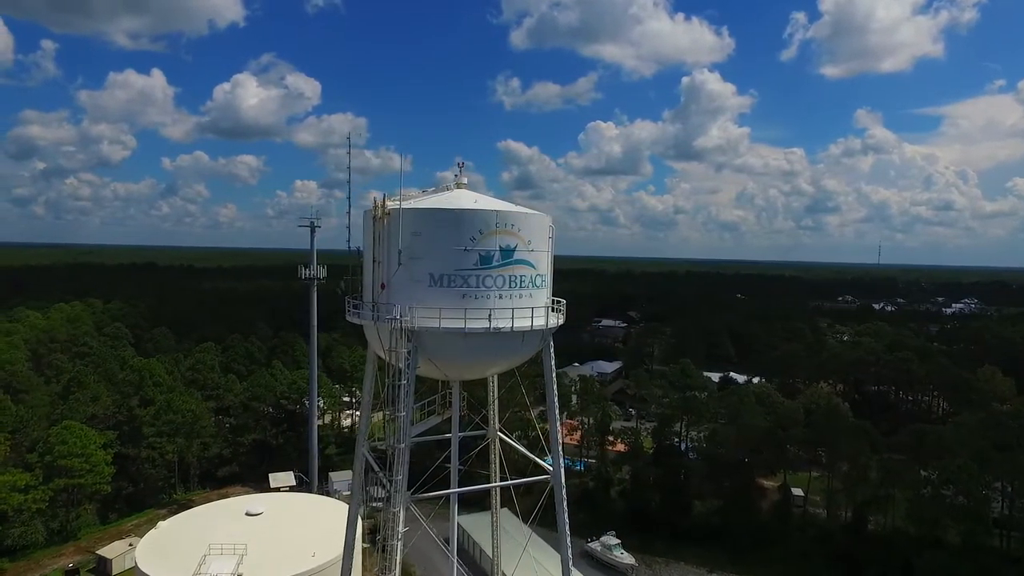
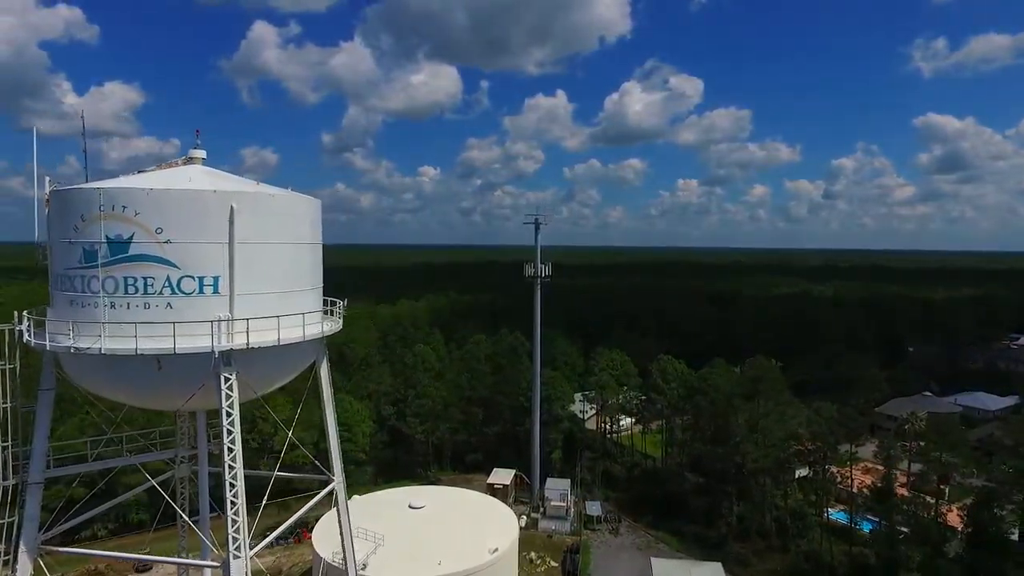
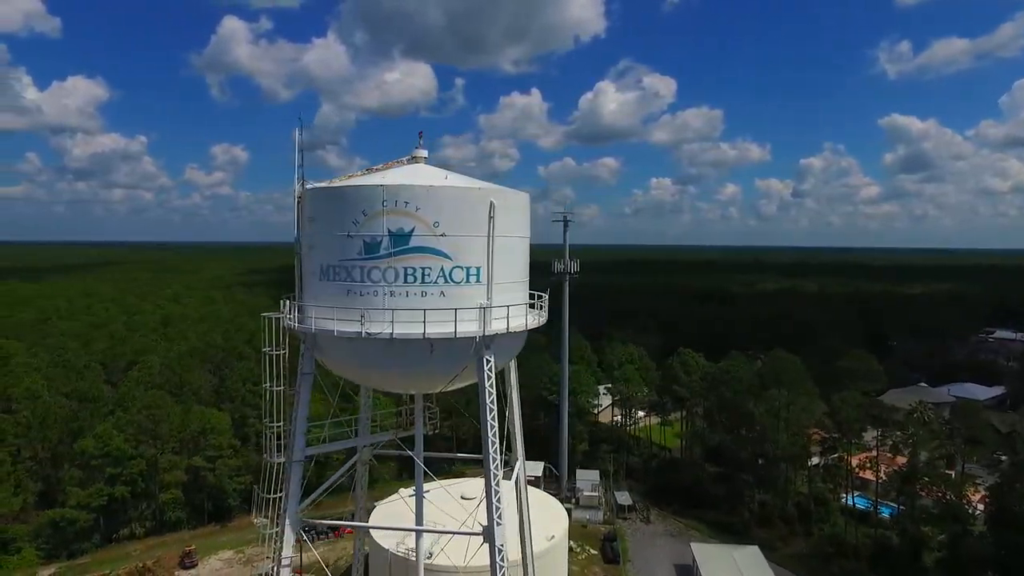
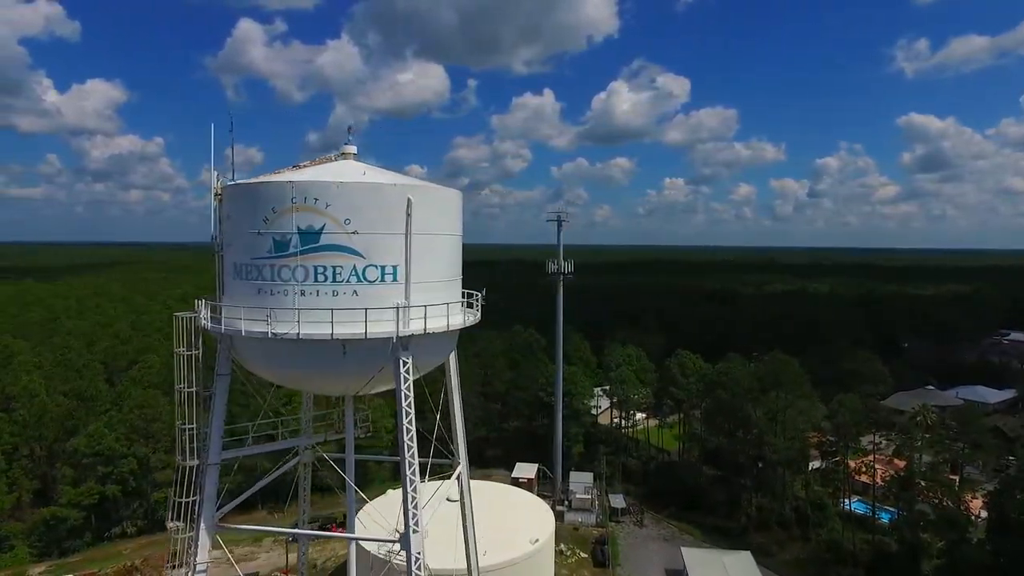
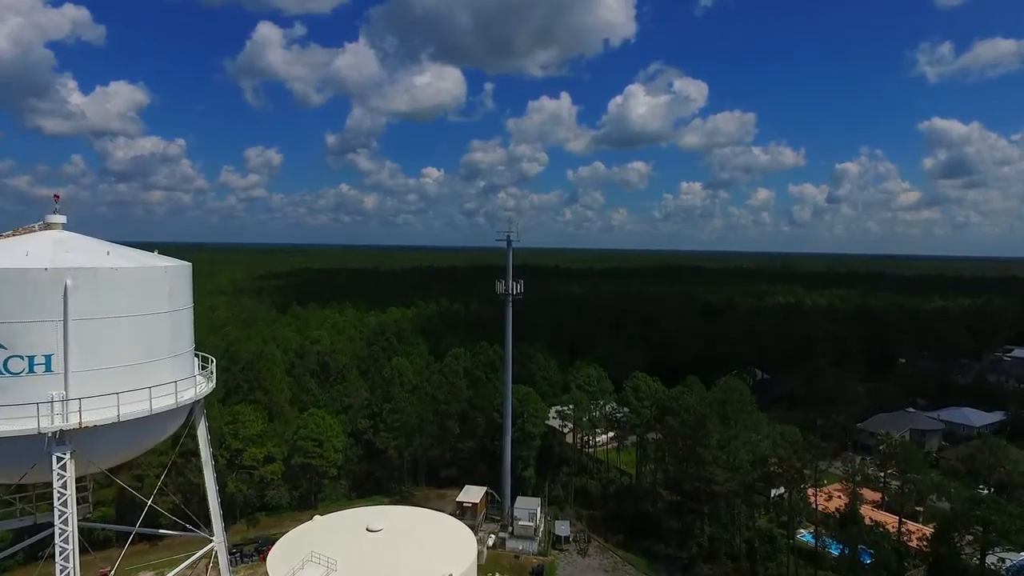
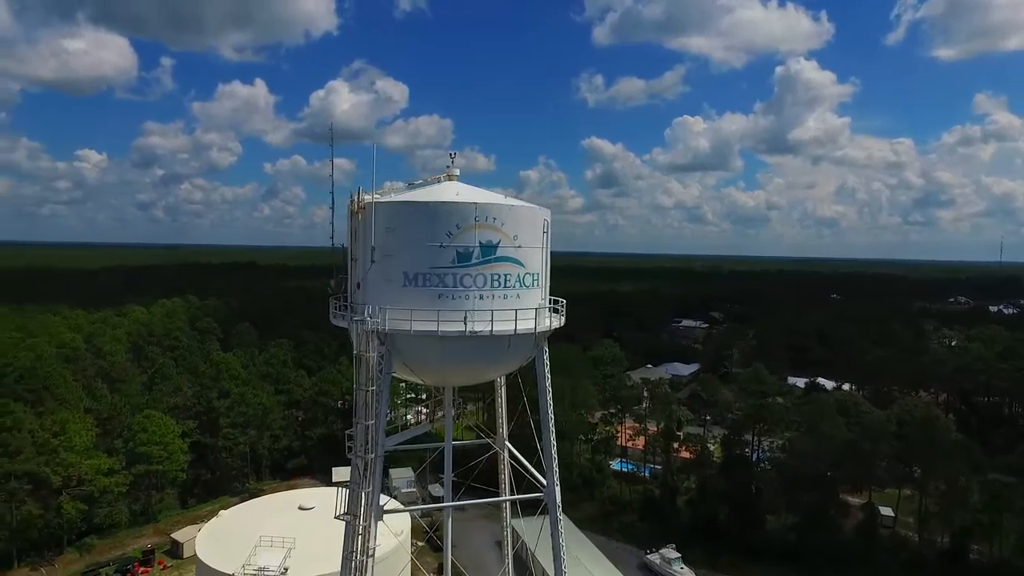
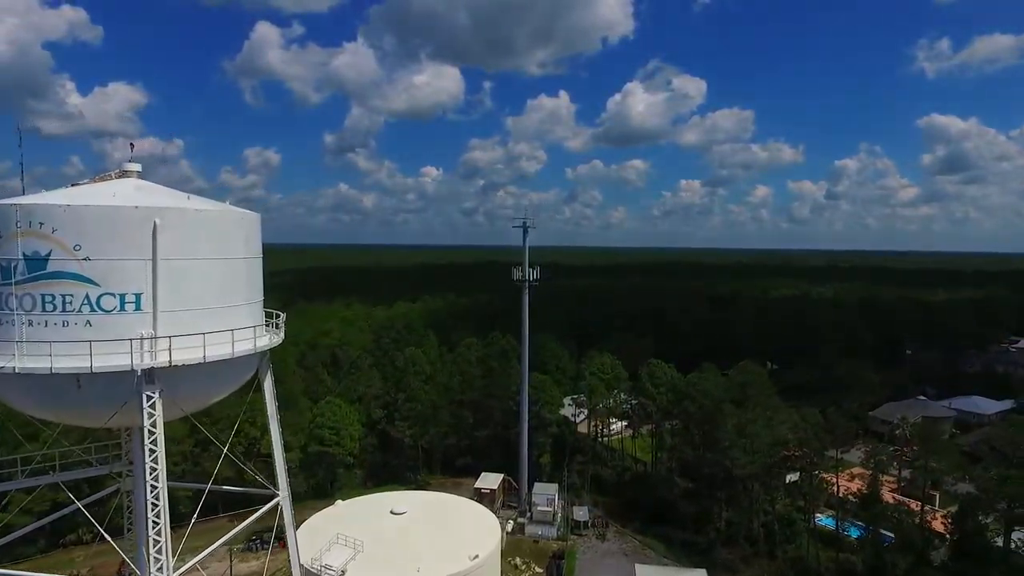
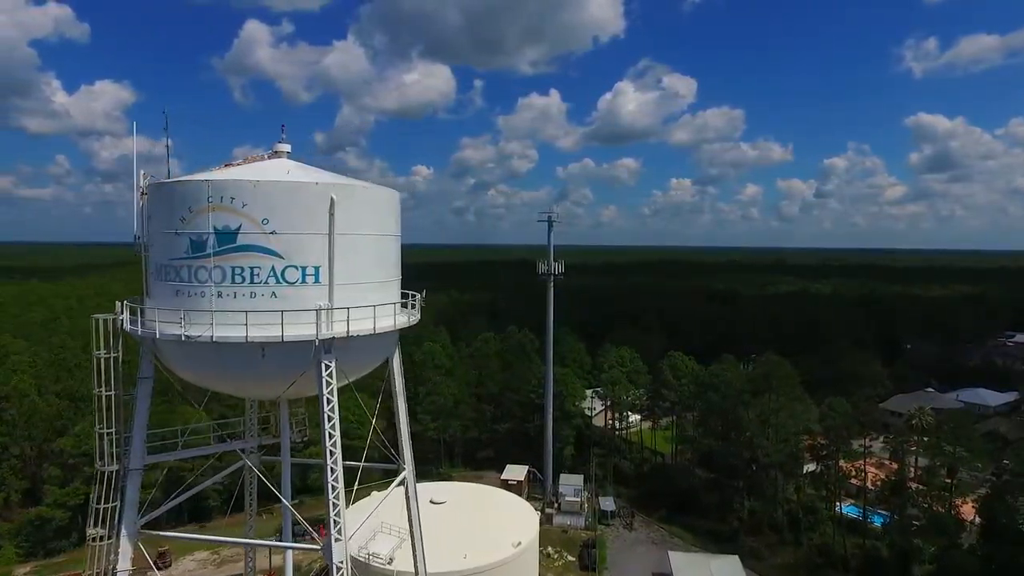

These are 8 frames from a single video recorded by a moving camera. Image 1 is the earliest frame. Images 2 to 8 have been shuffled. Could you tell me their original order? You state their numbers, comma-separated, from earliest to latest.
6, 3, 4, 8, 2, 7, 5
